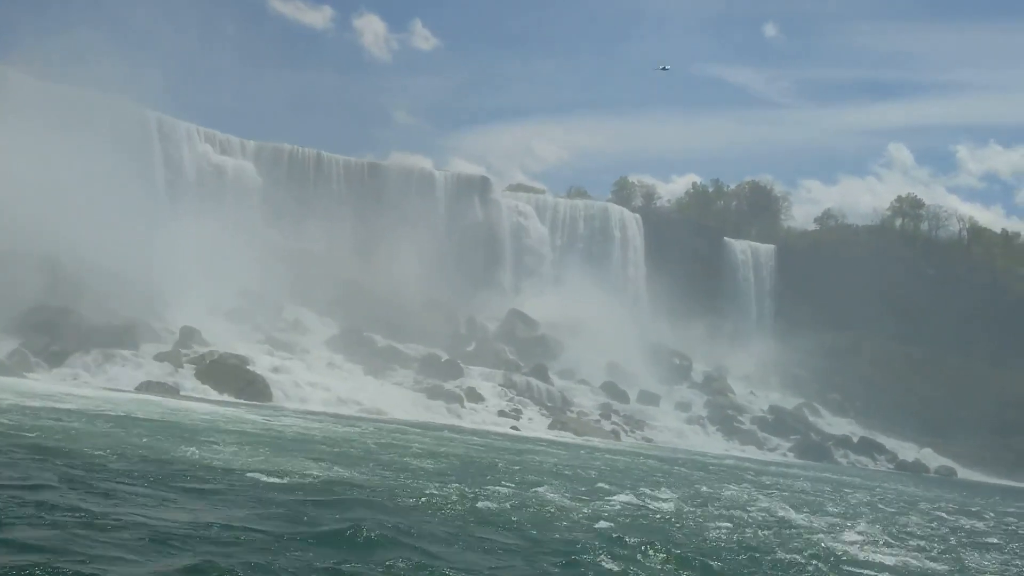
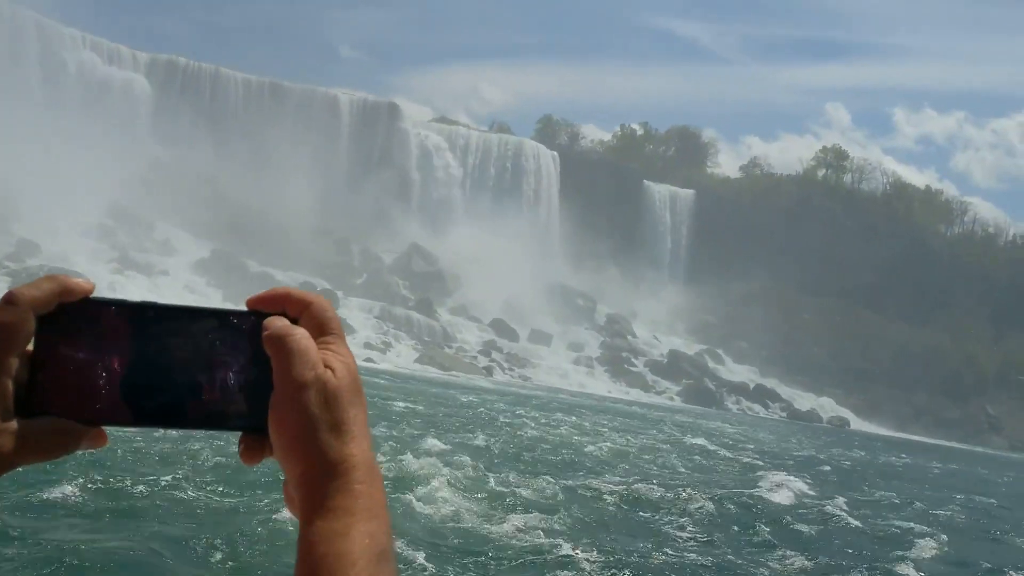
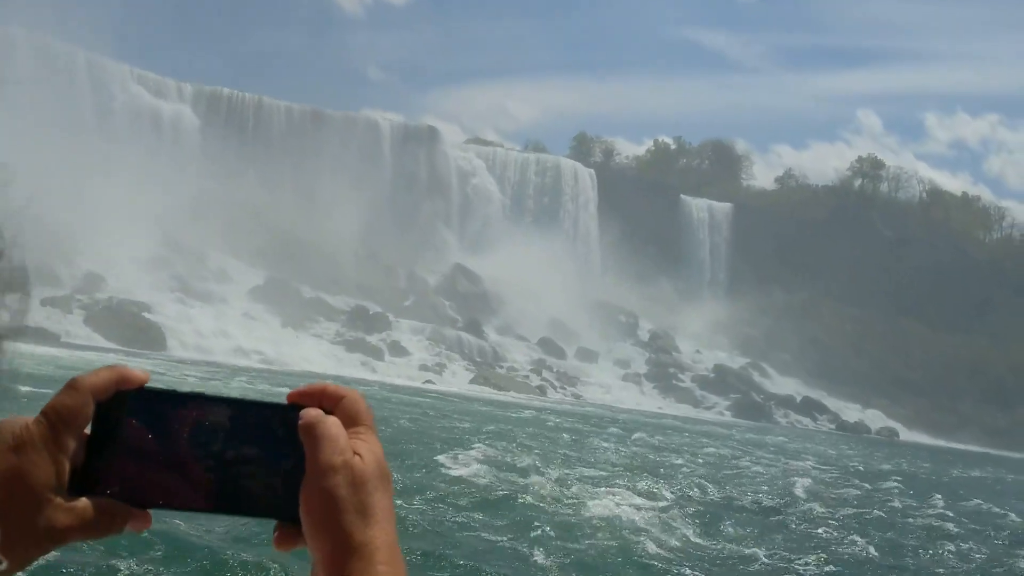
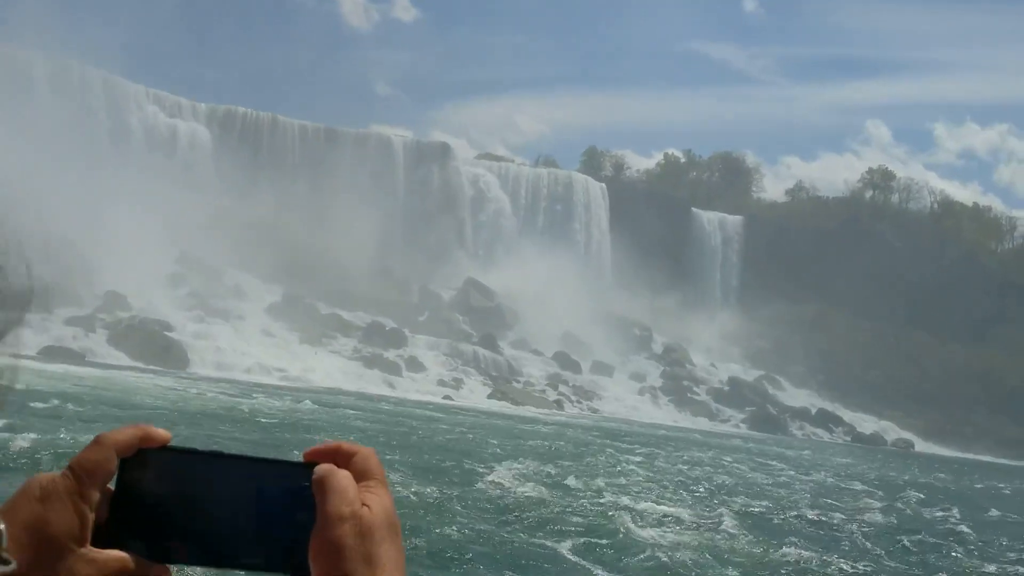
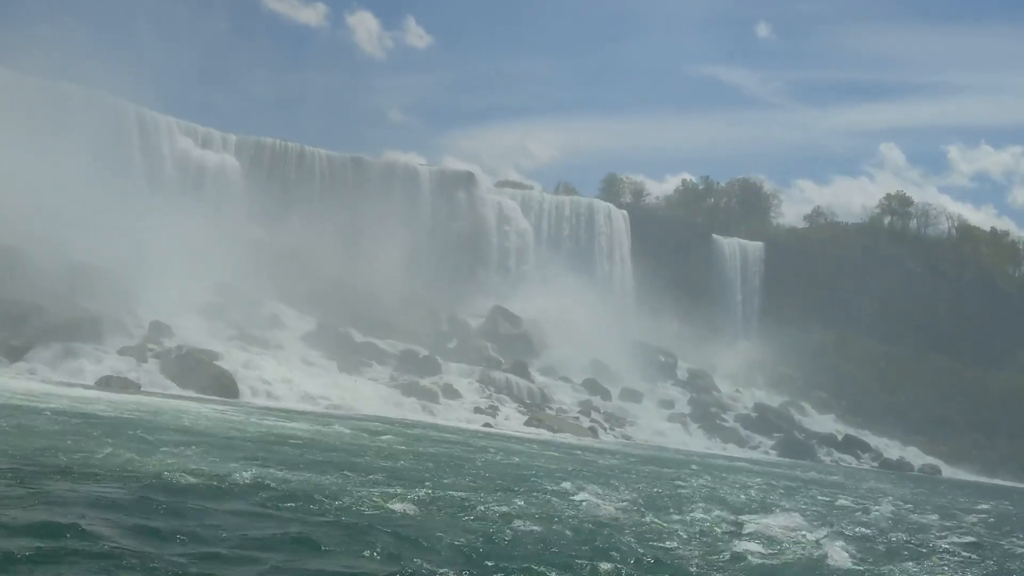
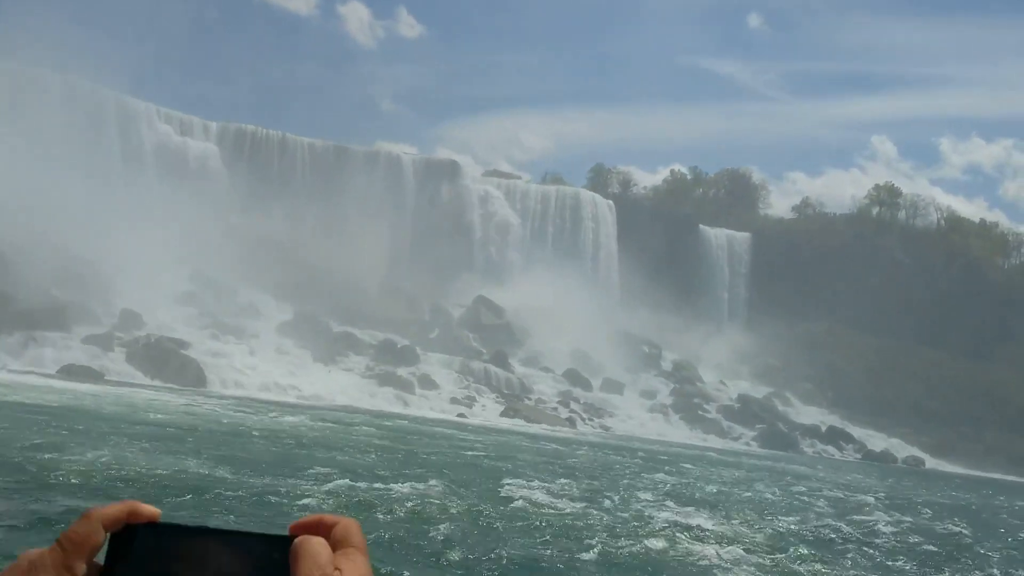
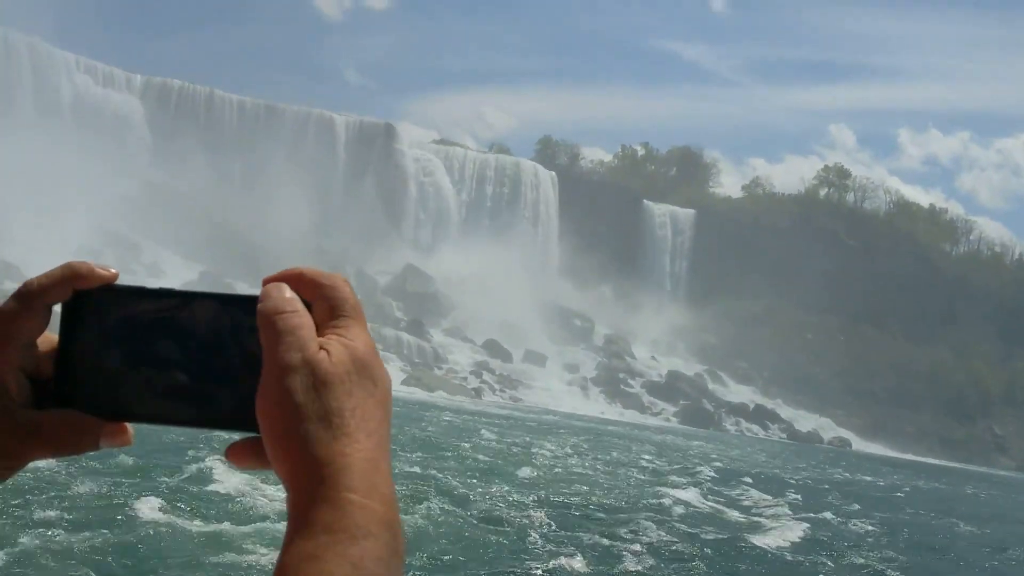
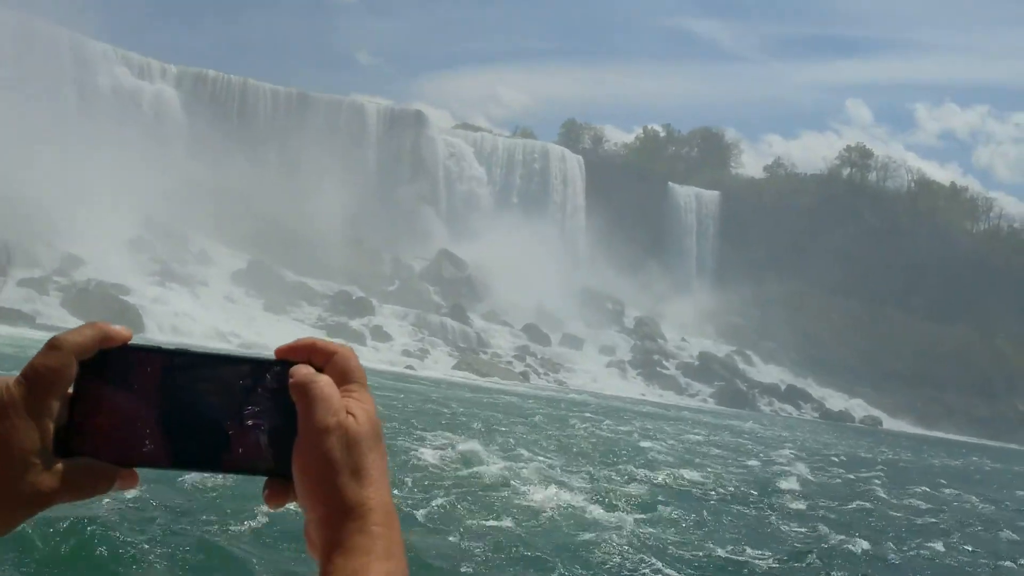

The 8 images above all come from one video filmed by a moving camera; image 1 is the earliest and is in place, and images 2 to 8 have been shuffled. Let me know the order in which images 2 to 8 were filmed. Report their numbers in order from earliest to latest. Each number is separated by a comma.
5, 6, 4, 3, 8, 2, 7
